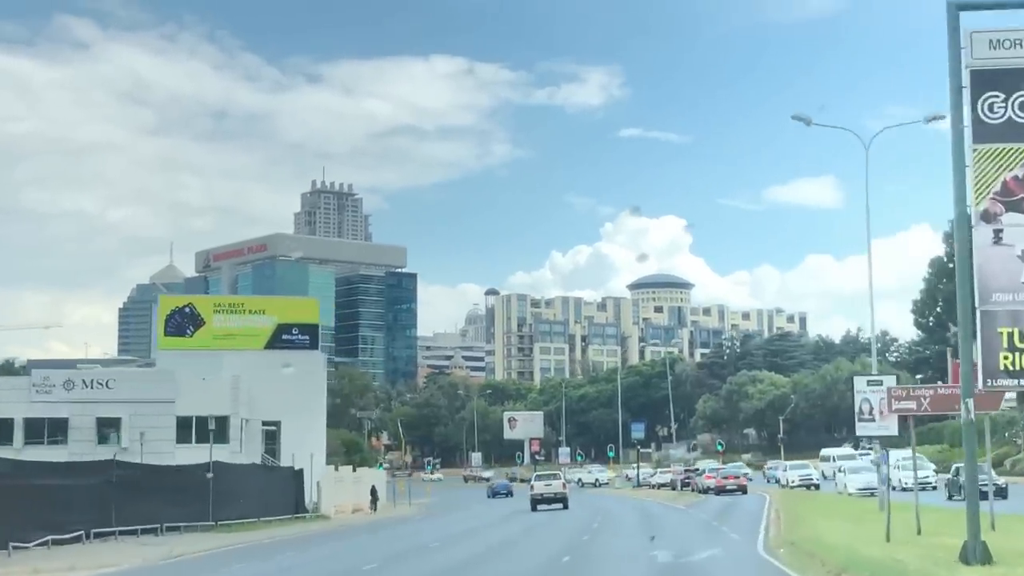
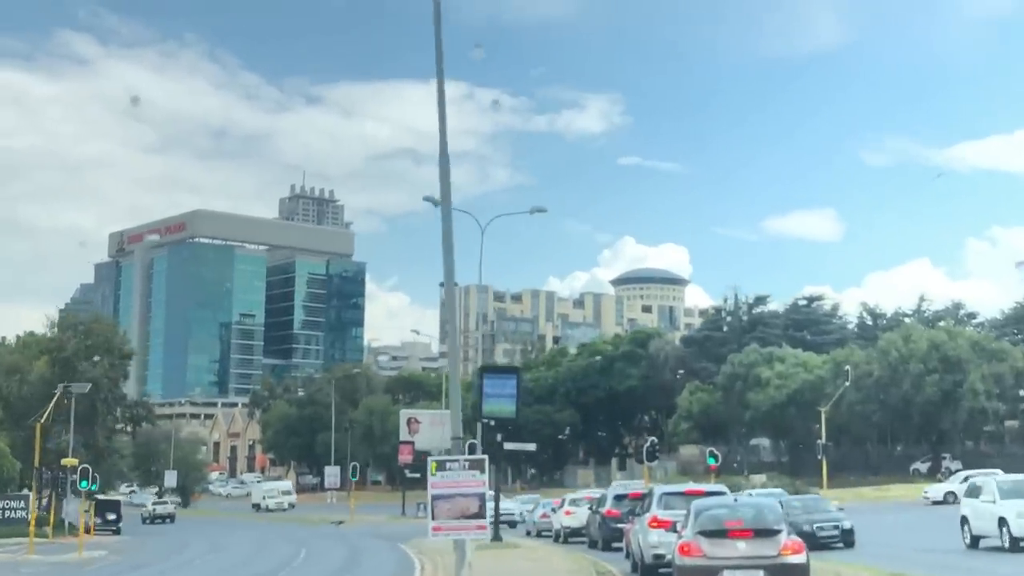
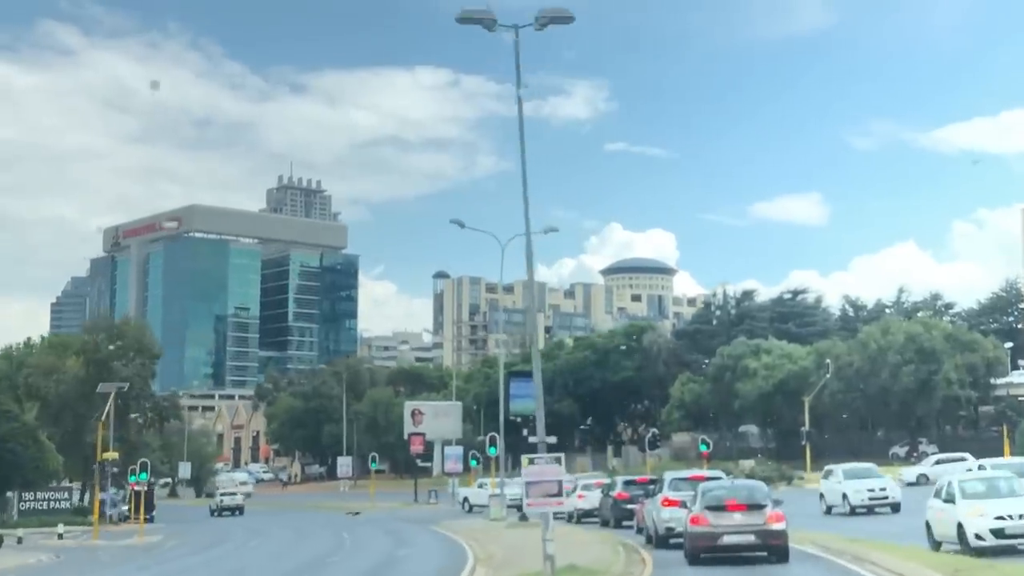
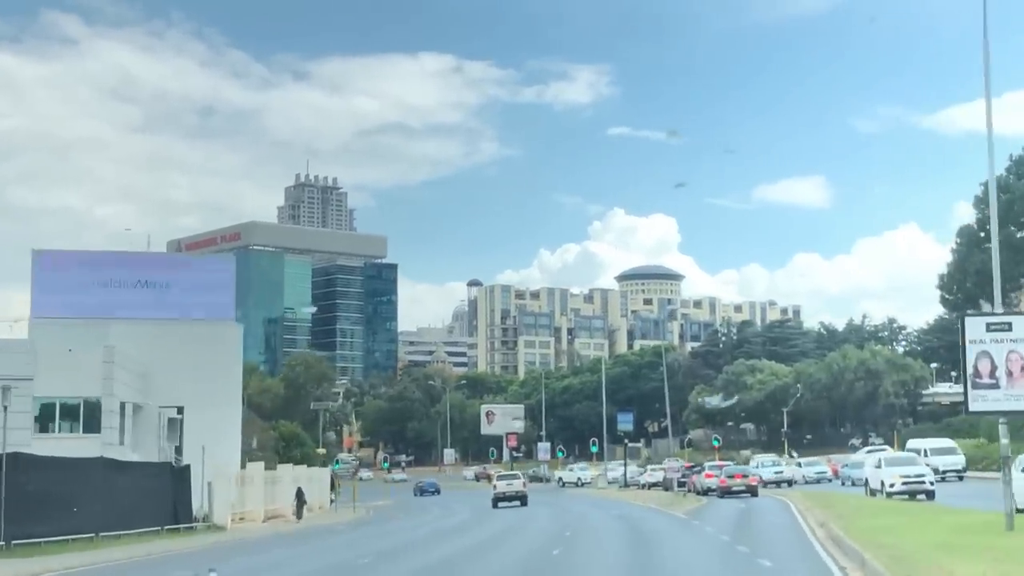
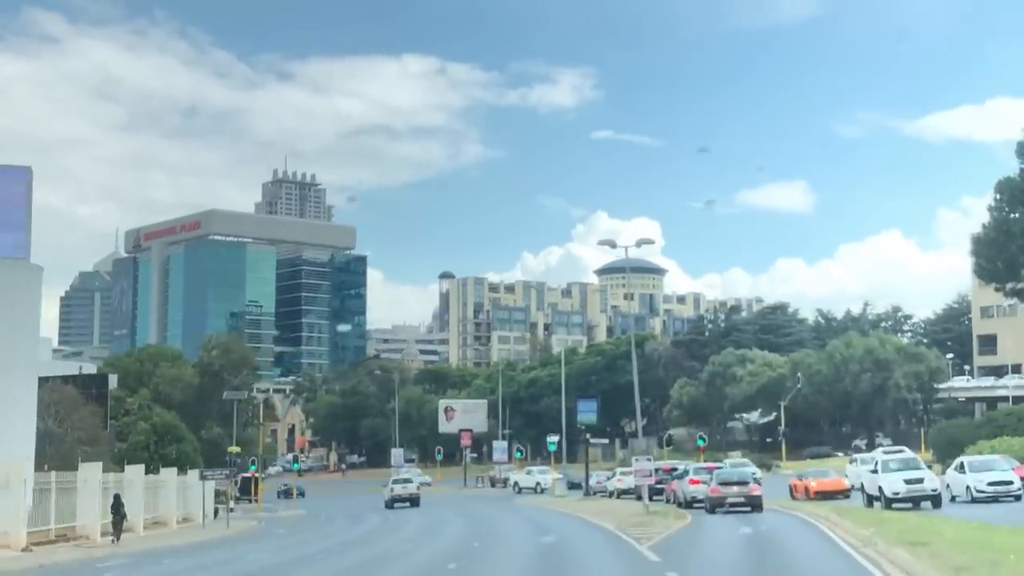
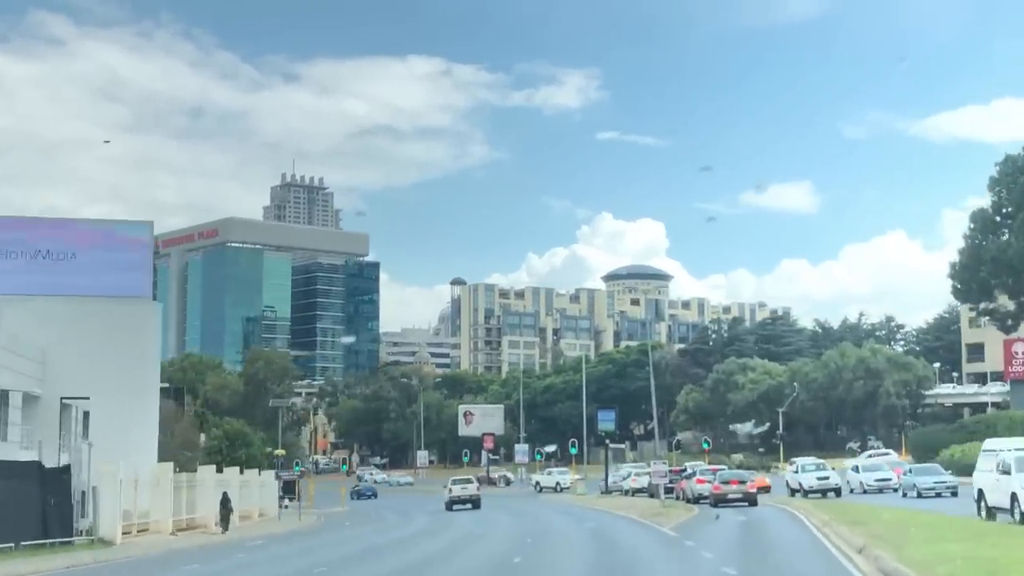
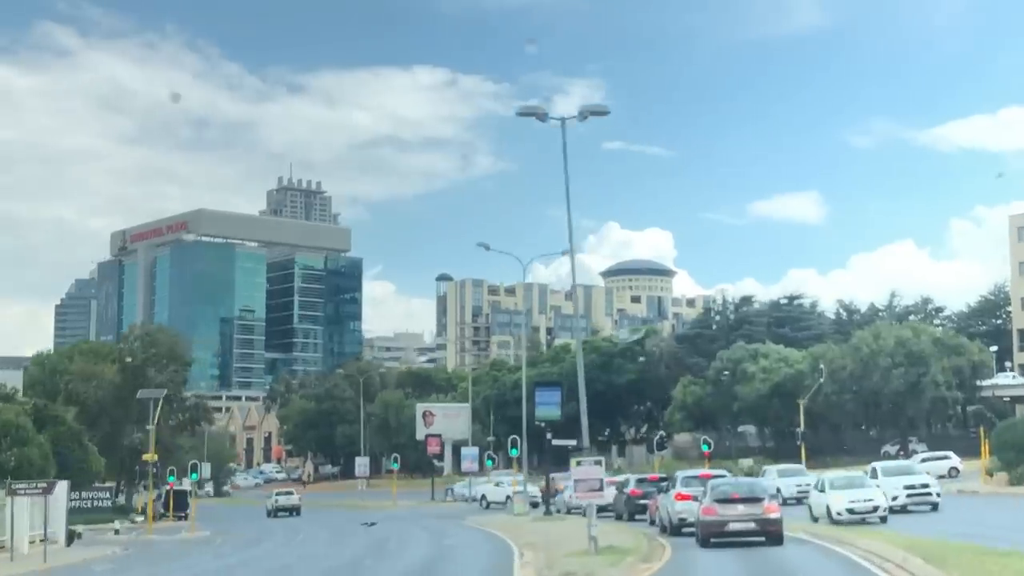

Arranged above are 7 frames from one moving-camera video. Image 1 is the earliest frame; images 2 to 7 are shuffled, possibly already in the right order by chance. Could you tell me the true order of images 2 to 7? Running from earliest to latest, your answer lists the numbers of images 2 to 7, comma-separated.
4, 6, 5, 7, 3, 2
